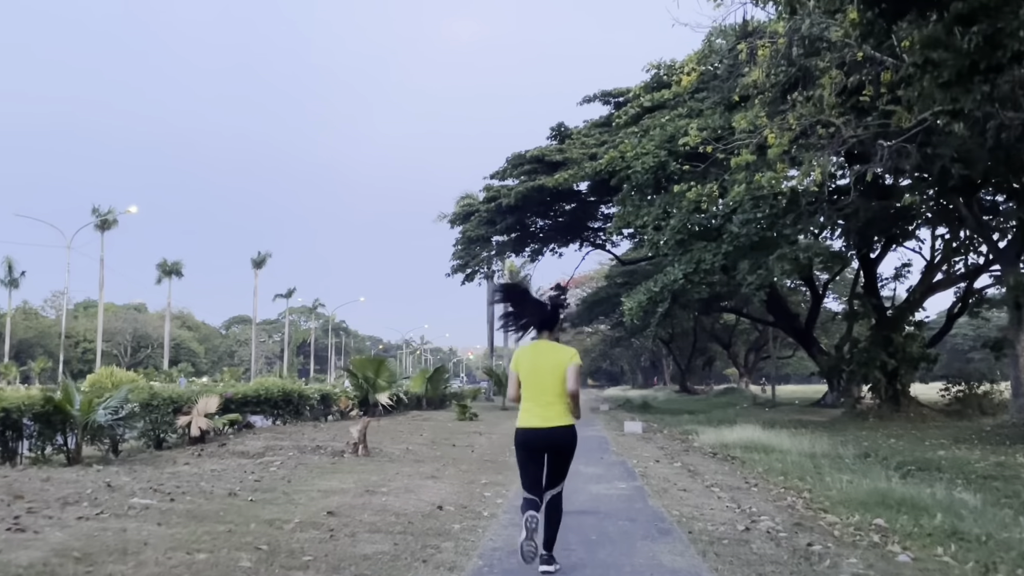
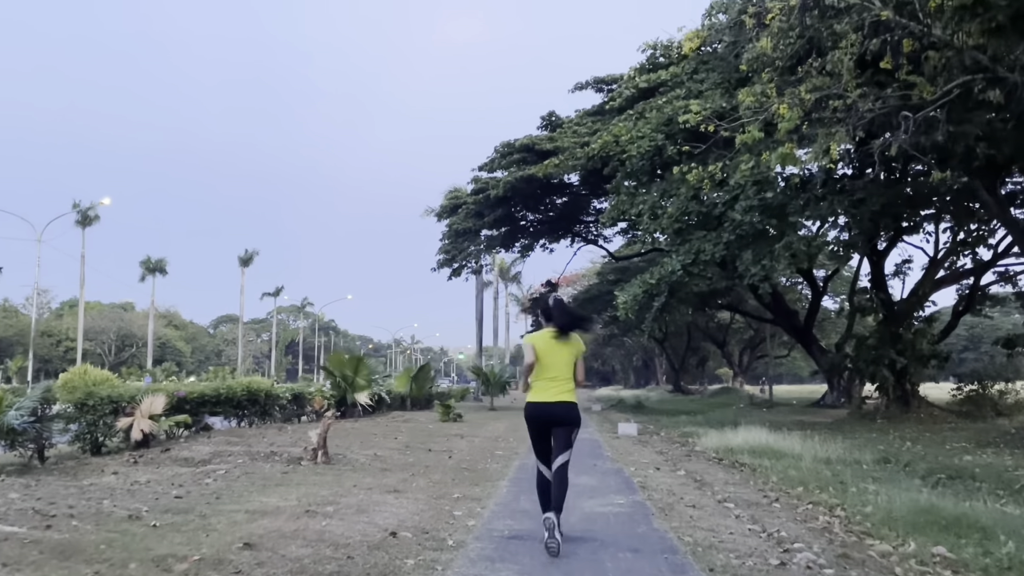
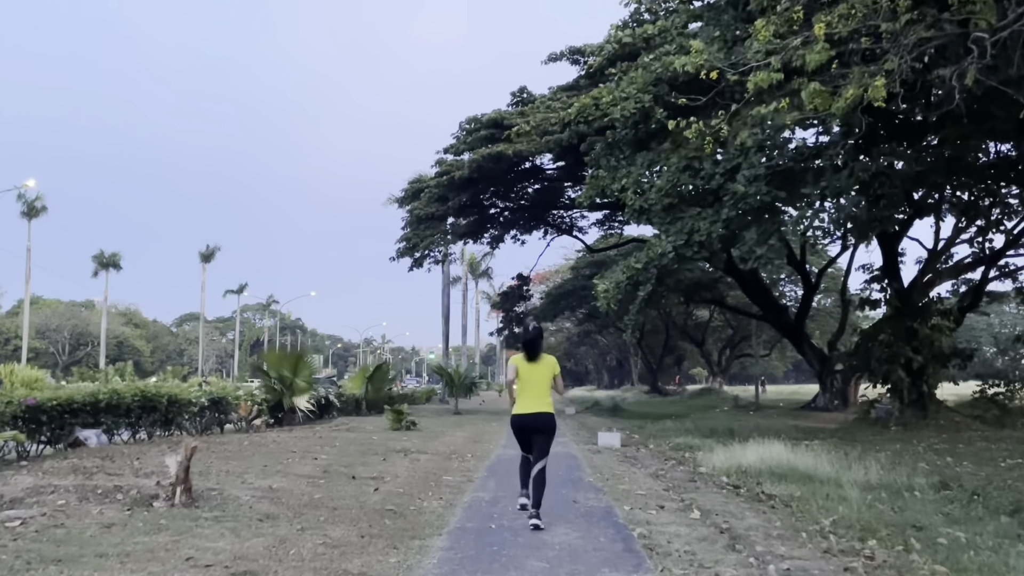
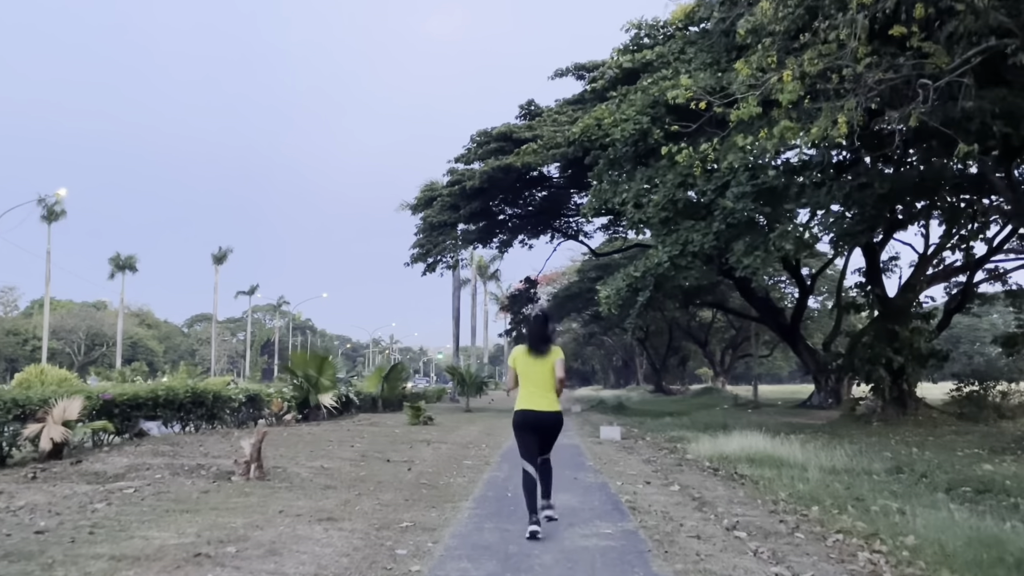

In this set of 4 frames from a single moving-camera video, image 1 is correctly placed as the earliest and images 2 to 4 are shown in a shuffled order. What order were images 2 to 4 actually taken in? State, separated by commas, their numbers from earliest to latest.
2, 4, 3
